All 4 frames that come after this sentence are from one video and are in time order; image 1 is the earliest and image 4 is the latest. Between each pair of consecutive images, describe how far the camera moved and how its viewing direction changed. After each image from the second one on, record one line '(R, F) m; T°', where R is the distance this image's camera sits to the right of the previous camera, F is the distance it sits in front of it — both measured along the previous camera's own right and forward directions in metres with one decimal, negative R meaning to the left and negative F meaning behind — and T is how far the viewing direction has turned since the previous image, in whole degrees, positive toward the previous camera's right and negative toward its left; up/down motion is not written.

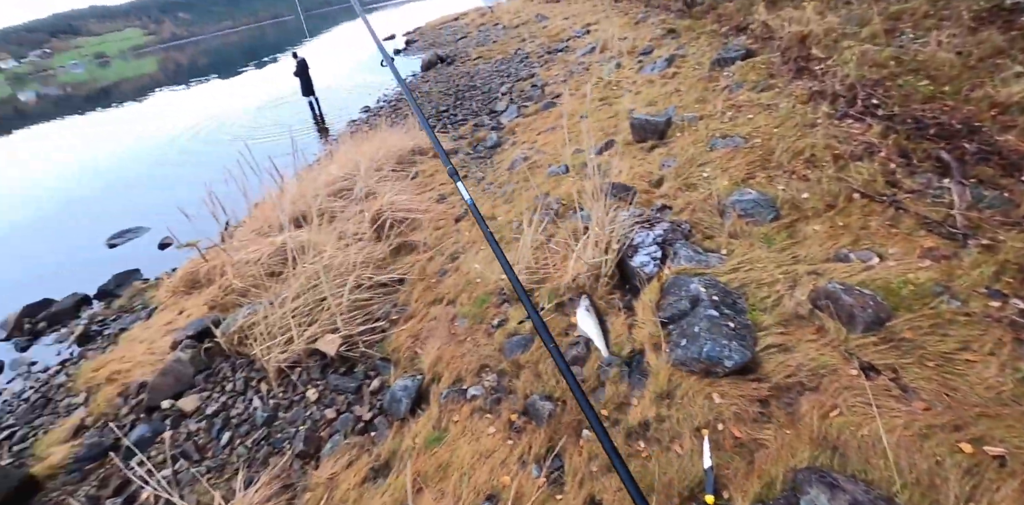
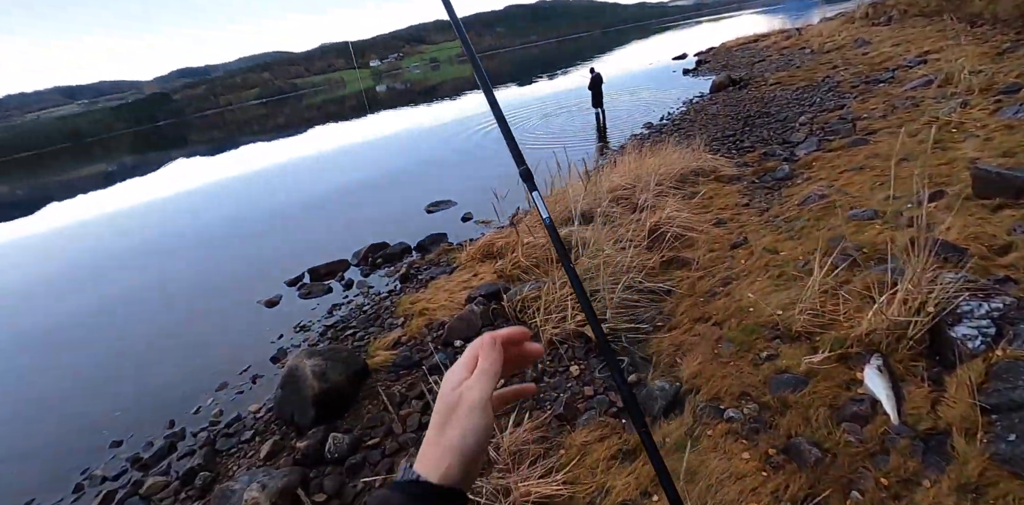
(-0.2, -0.3) m; -25°
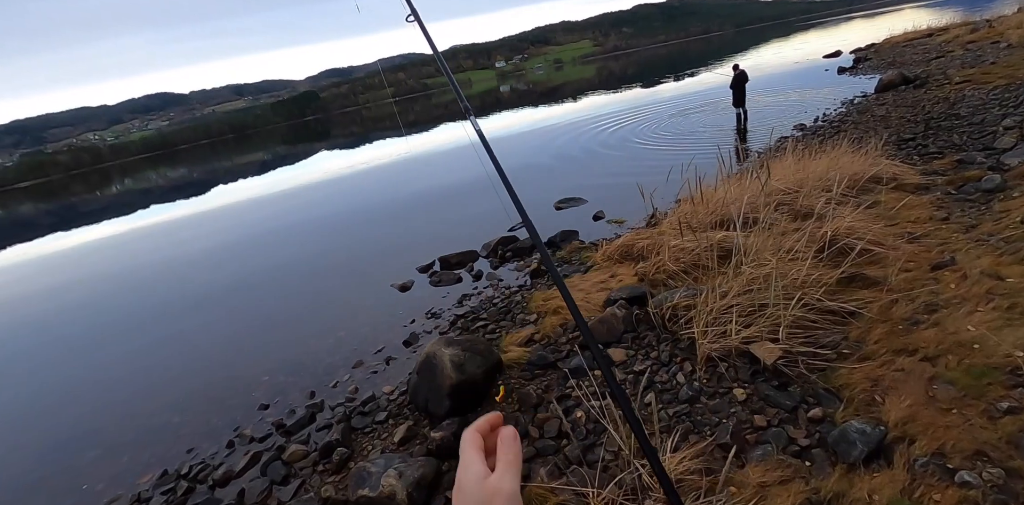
(-0.3, +0.3) m; -12°
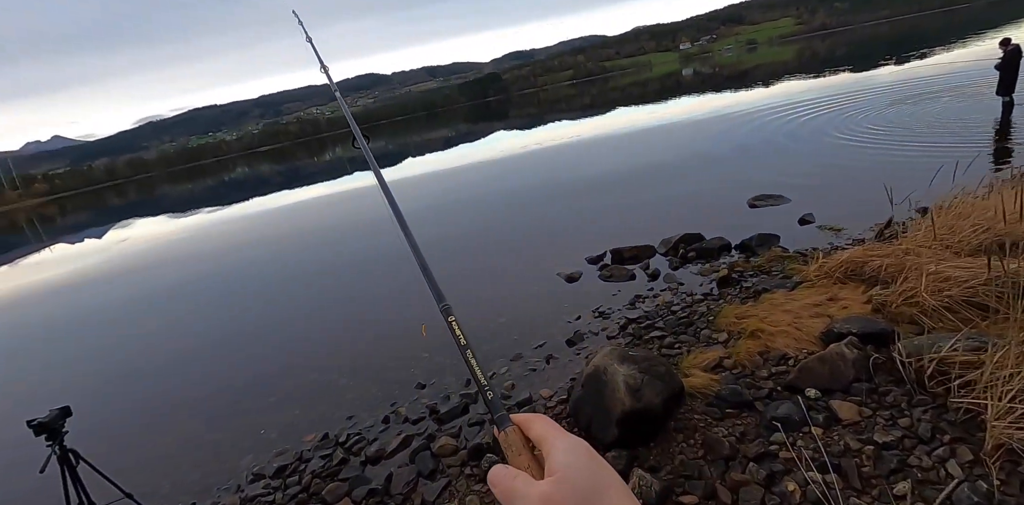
(-0.2, +0.7) m; -16°
